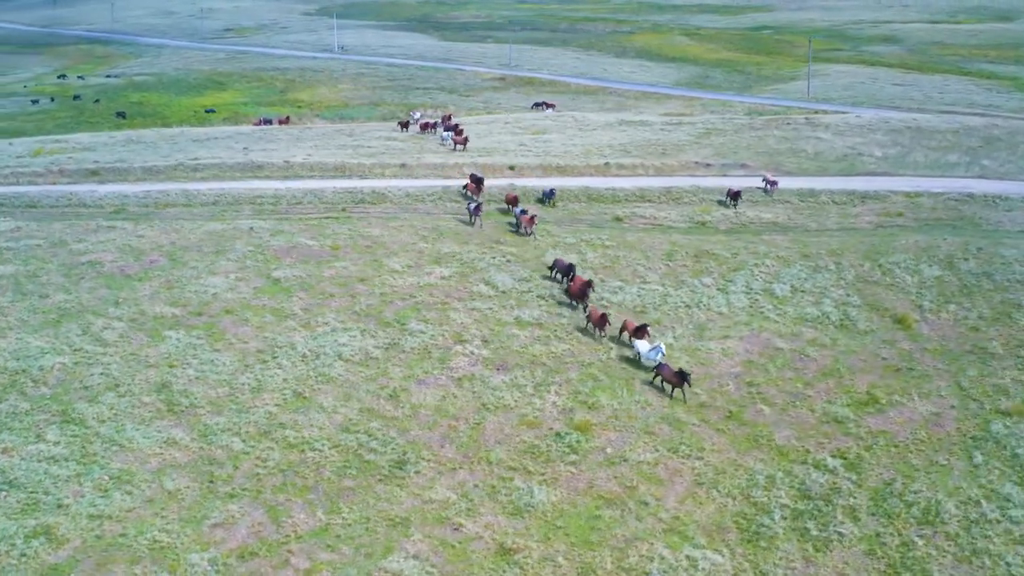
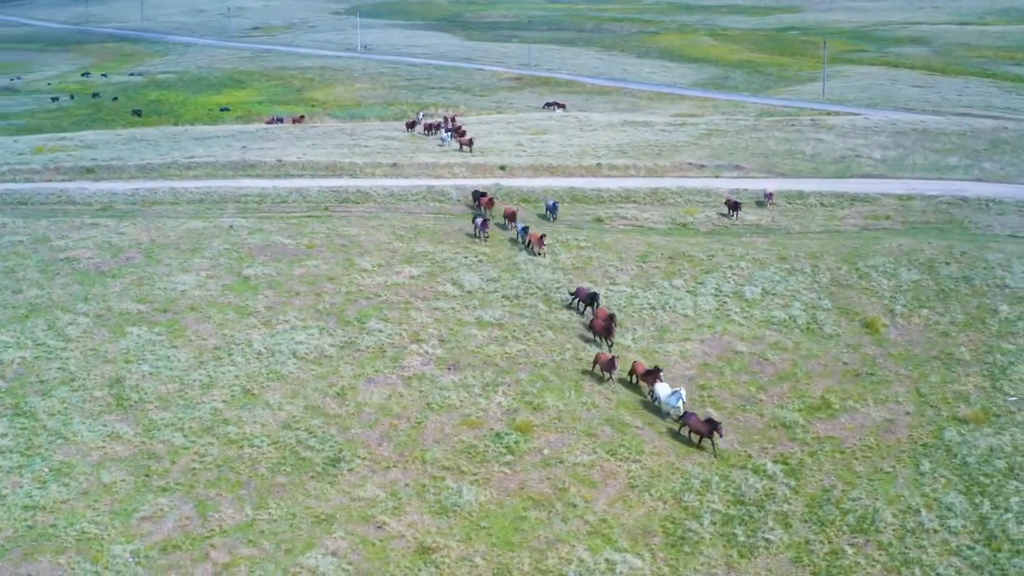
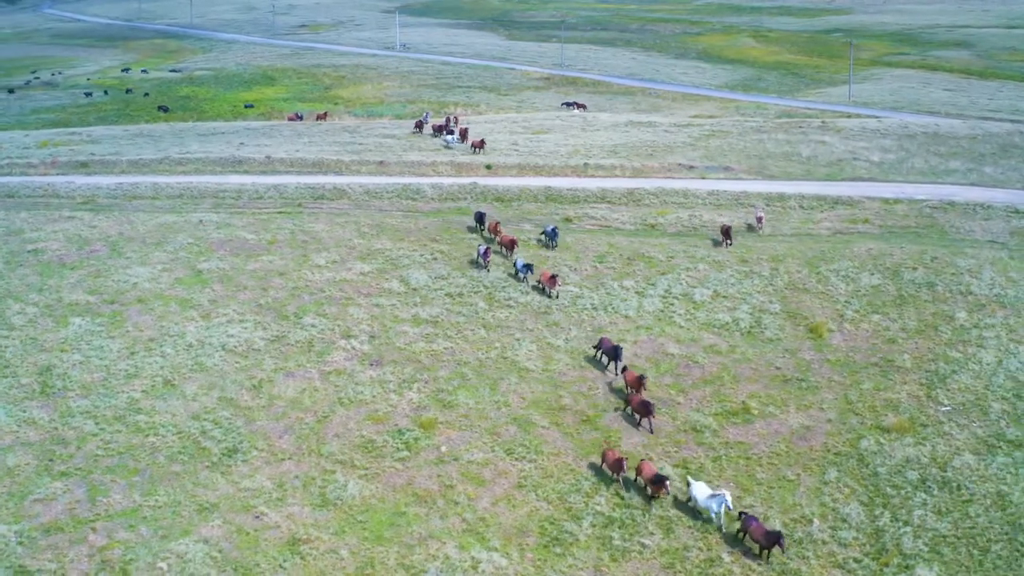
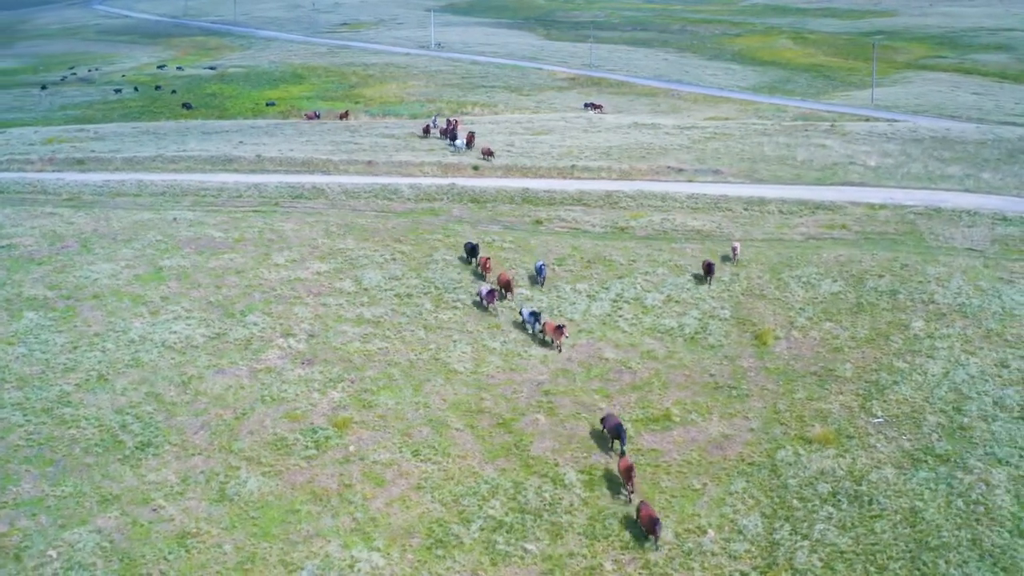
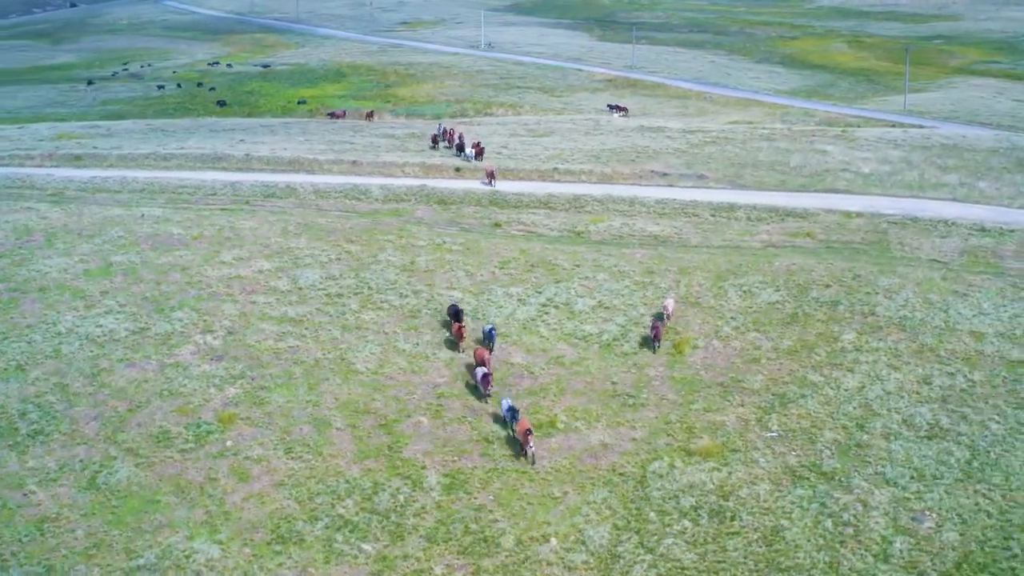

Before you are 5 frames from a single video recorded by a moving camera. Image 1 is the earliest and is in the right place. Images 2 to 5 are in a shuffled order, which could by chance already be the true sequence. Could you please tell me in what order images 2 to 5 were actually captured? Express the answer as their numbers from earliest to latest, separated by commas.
2, 3, 4, 5
